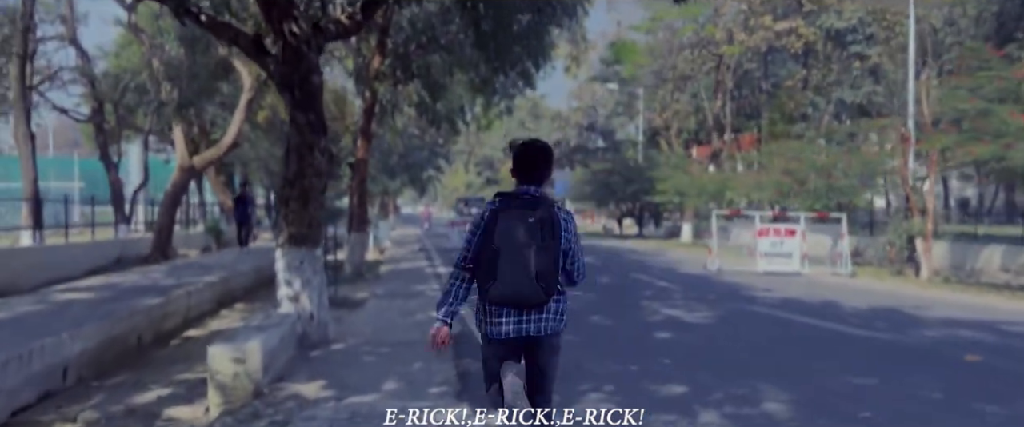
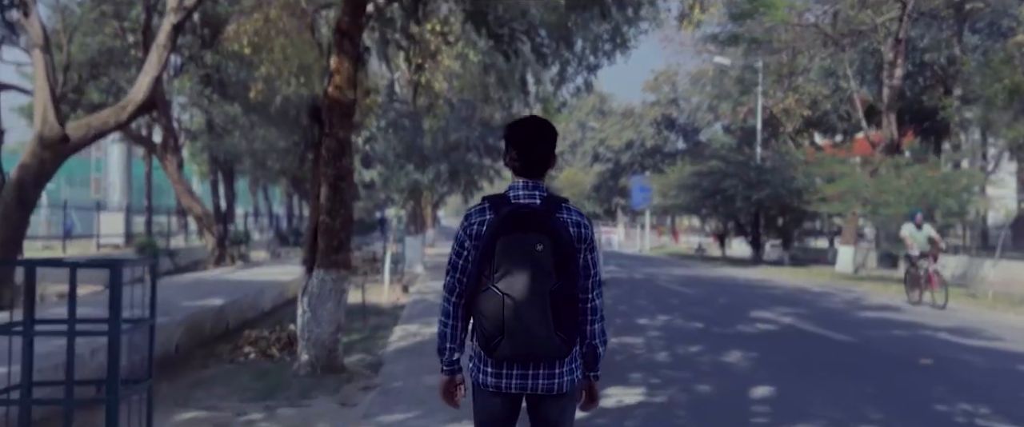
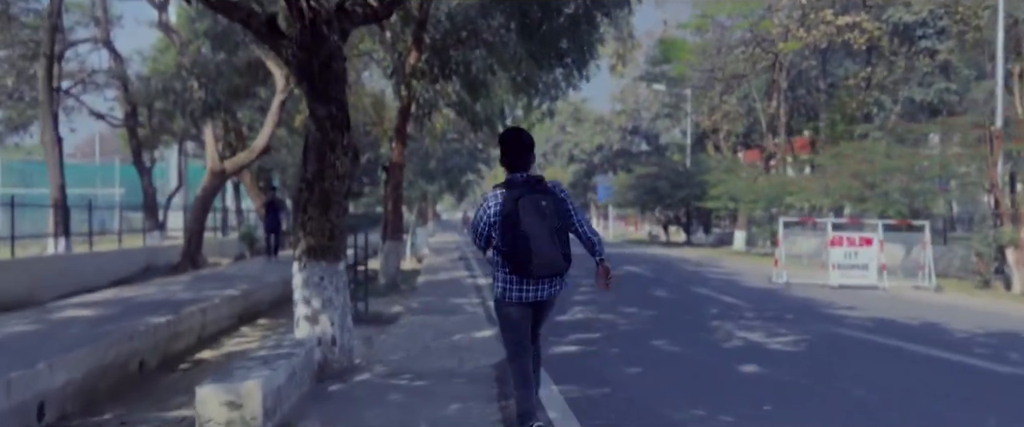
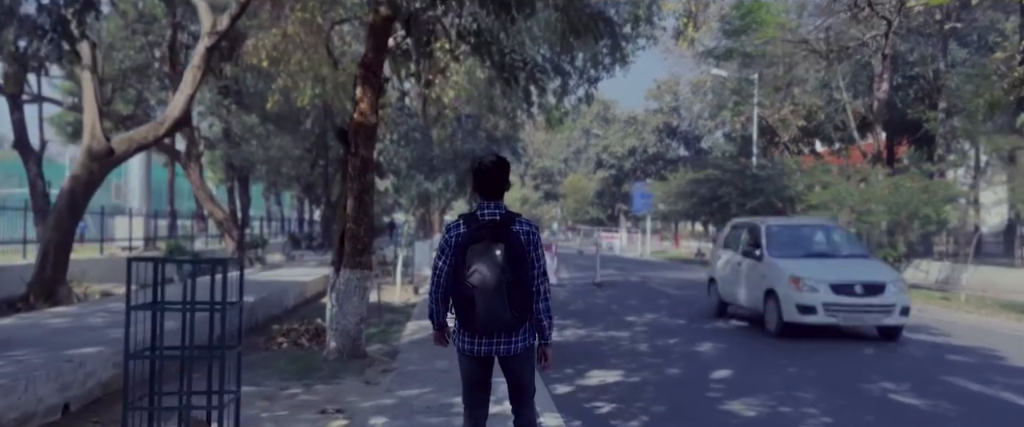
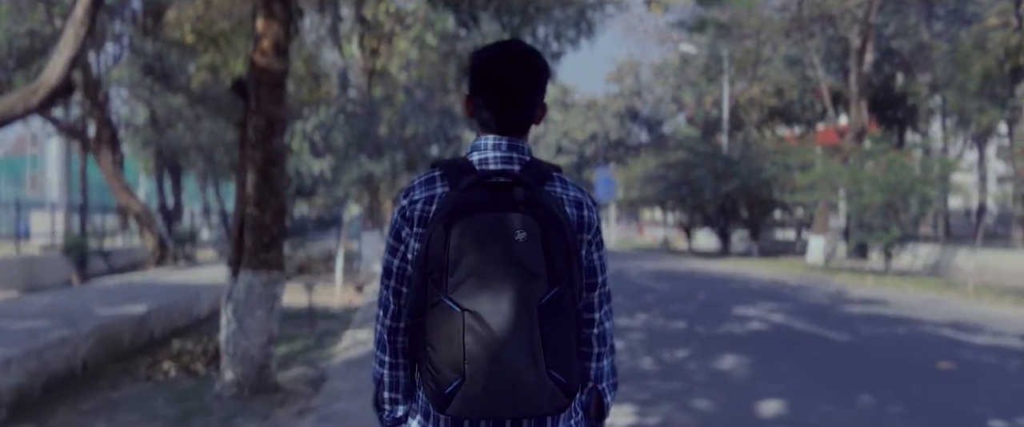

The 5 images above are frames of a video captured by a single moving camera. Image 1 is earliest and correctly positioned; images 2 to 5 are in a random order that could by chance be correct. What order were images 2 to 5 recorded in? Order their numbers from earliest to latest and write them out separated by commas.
3, 4, 2, 5
